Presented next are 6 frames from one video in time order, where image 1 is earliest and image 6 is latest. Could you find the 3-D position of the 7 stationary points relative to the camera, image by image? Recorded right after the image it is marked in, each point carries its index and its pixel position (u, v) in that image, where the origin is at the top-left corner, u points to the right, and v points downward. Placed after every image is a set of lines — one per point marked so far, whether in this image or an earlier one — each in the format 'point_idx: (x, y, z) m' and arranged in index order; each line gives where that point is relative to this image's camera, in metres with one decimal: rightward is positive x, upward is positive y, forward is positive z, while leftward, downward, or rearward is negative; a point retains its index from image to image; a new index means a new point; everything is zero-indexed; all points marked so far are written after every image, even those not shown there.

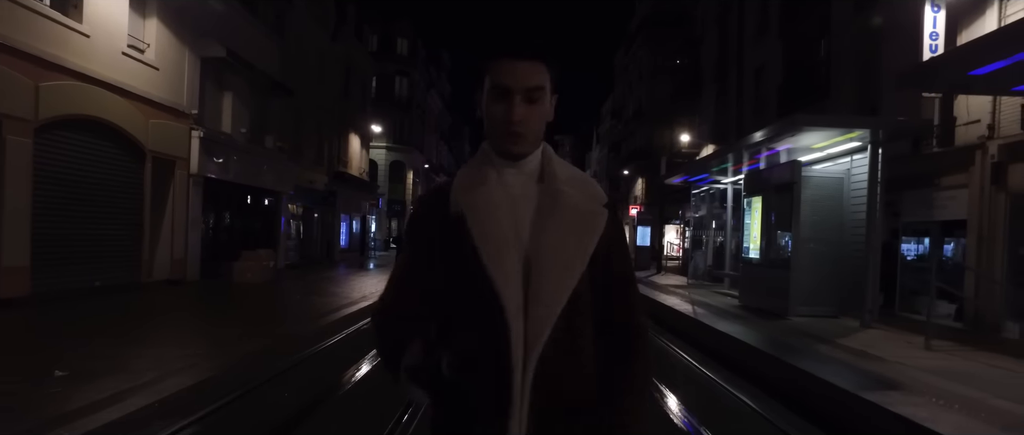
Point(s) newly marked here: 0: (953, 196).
0: (+9.3, +0.5, +14.0) m
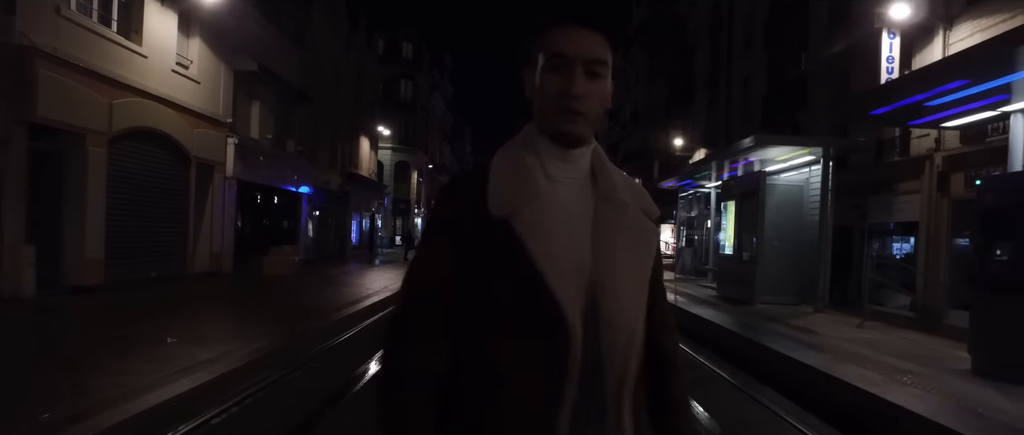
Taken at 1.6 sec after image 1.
0: (+9.5, +0.4, +15.8) m
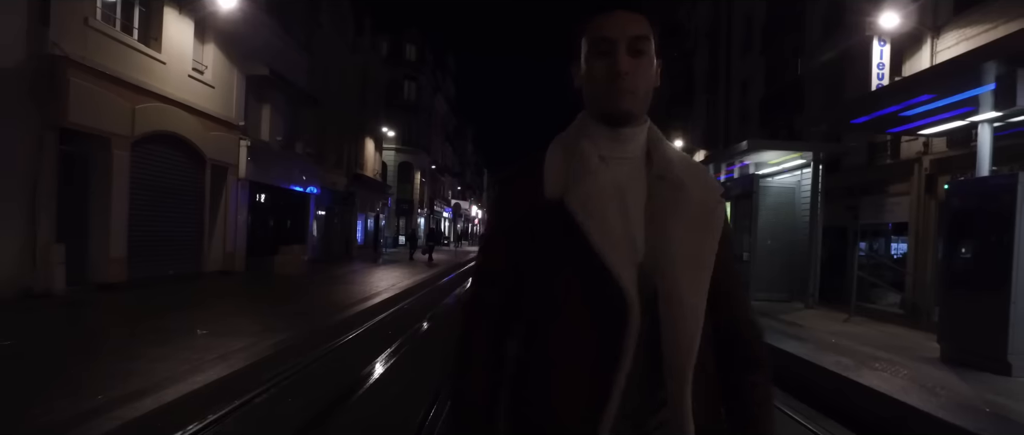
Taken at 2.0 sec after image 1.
0: (+9.6, +0.4, +16.4) m
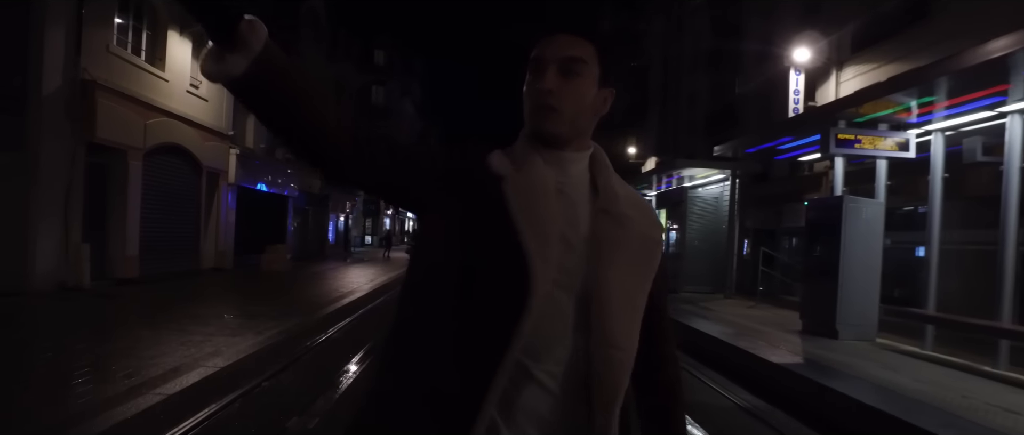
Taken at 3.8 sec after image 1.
0: (+8.7, +0.3, +19.2) m
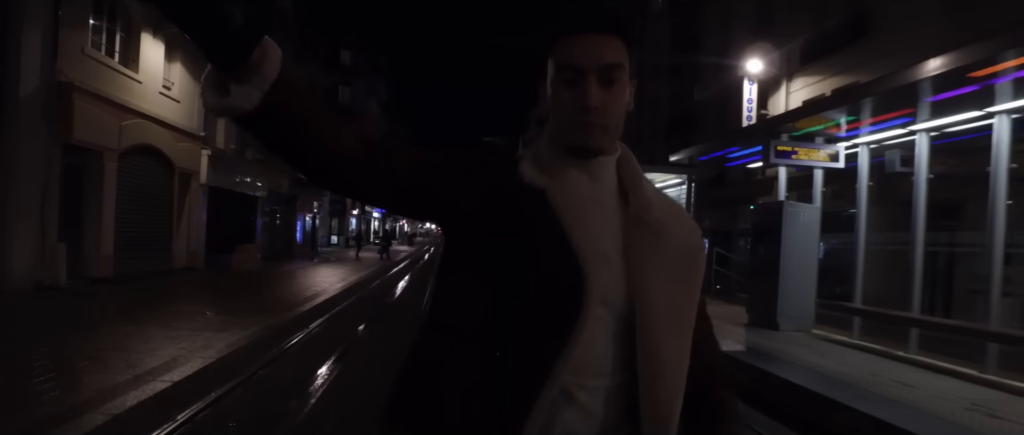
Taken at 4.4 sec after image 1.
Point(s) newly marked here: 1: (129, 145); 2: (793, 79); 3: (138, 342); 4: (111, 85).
0: (+7.7, +0.2, +20.3) m
1: (-9.5, +1.8, +16.3) m
2: (+7.8, +3.8, +18.4) m
3: (-5.0, -1.7, +9.0) m
4: (-9.5, +3.1, +15.8) m
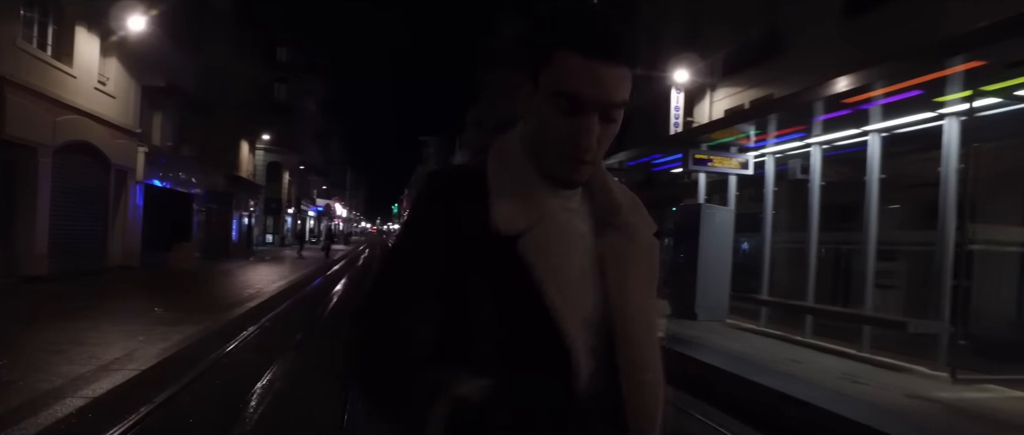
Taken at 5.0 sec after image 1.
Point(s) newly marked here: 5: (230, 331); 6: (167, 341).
0: (+5.8, +0.2, +21.7) m
1: (-10.9, +1.9, +16.1) m
2: (+6.1, +3.8, +19.8) m
3: (-5.8, -1.6, +9.2) m
4: (-10.9, +3.2, +15.5) m
5: (-4.7, -1.9, +11.0) m
6: (-4.7, -1.7, +9.0) m
